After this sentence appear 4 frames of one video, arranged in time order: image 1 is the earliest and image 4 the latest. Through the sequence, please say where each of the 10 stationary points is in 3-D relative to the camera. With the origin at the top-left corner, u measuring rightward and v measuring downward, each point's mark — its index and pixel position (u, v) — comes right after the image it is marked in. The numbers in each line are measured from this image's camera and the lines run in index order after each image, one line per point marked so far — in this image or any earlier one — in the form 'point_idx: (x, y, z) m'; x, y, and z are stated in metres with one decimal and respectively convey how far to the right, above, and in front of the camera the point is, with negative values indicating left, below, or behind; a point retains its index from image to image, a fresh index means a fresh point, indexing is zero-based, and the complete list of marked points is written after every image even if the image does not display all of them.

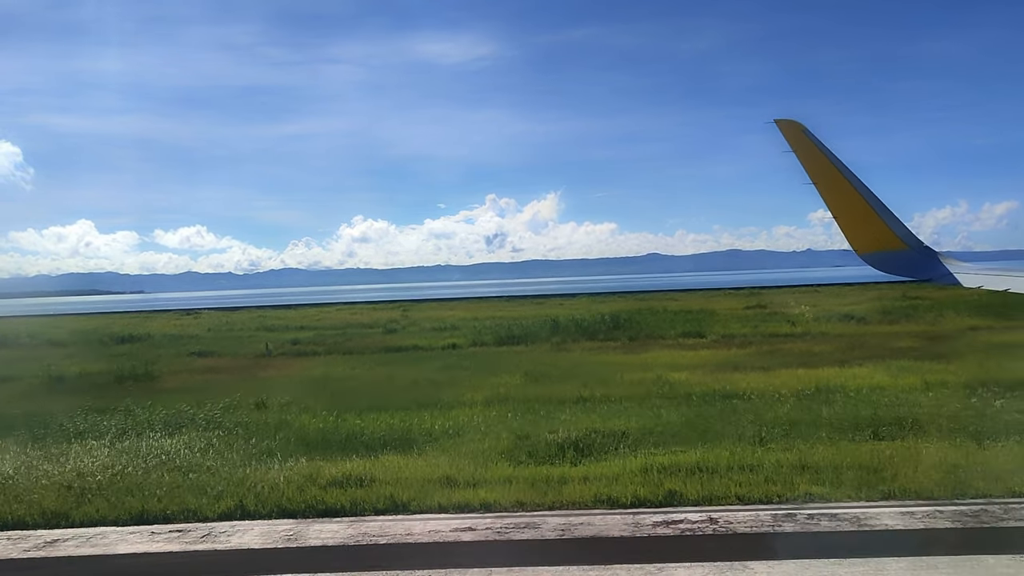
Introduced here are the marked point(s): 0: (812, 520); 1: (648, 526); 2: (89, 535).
0: (+1.8, -1.4, +4.5) m
1: (+0.8, -1.4, +4.6) m
2: (-2.7, -1.6, +4.9) m
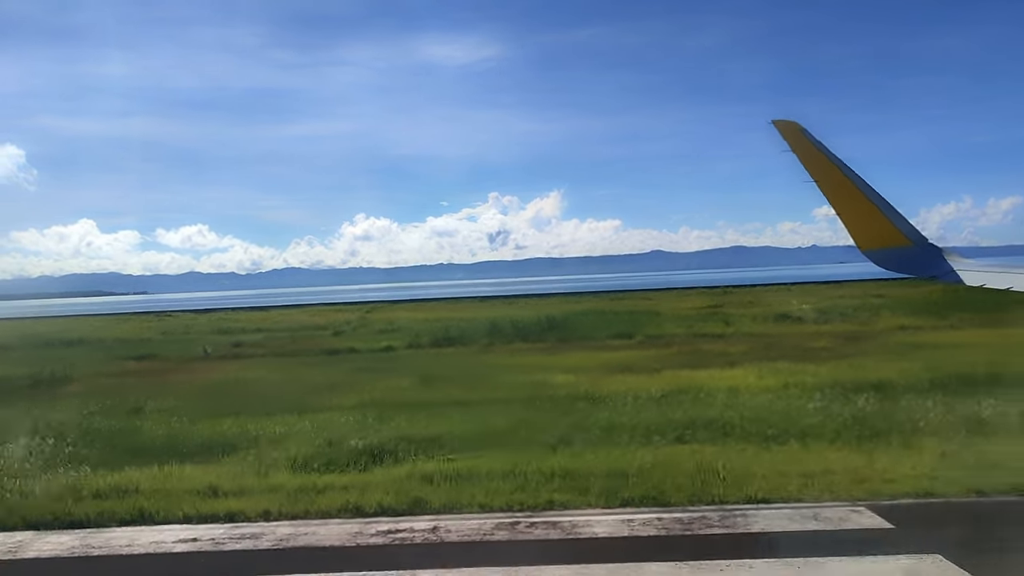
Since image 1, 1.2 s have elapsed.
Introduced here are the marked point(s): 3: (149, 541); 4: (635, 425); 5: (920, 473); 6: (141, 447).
0: (+0.1, -1.5, +4.6) m
1: (-0.9, -1.5, +4.6) m
2: (-4.4, -1.7, +4.8) m
3: (-2.2, -1.6, +4.7) m
4: (+1.2, -1.3, +7.3) m
5: (+2.9, -1.3, +5.3) m
6: (-3.7, -1.6, +7.6) m
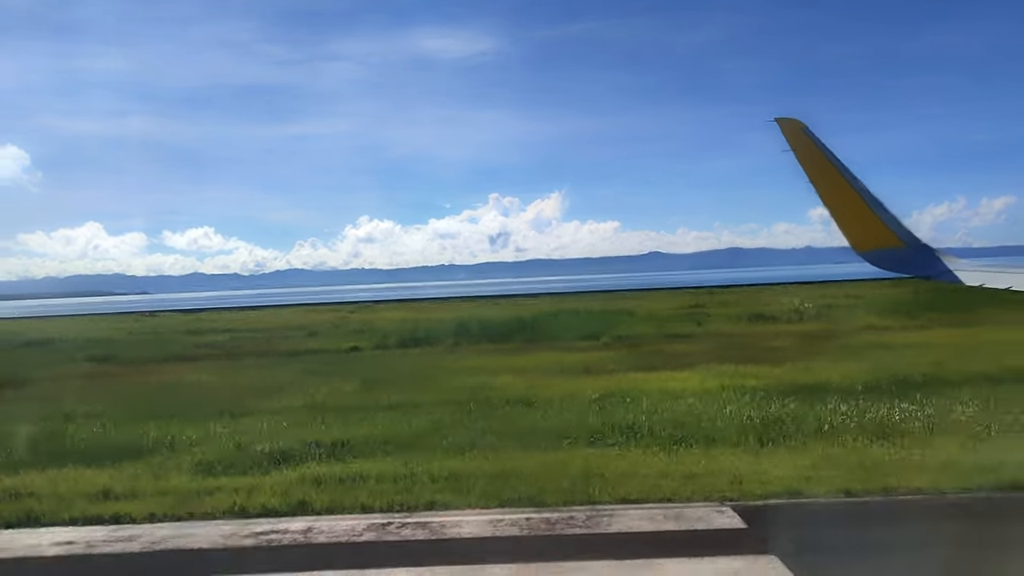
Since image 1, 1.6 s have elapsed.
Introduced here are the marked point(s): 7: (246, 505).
0: (-0.7, -1.5, +4.7) m
1: (-1.7, -1.5, +4.7) m
2: (-5.2, -1.7, +4.9) m
3: (-3.0, -1.6, +4.7) m
4: (+0.4, -1.4, +7.4) m
5: (+2.0, -1.3, +5.4) m
6: (-4.5, -1.6, +7.6) m
7: (-1.8, -1.5, +5.2) m
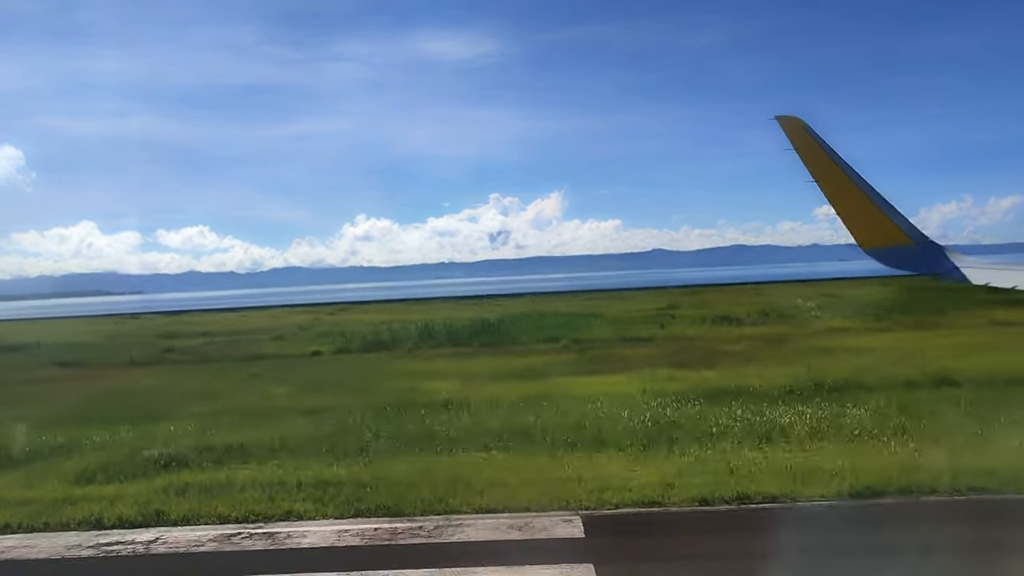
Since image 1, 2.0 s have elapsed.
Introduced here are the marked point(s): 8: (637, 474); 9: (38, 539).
0: (-1.6, -1.5, +4.7) m
1: (-2.6, -1.6, +4.6) m
2: (-6.2, -1.8, +4.8) m
3: (-4.0, -1.7, +4.7) m
4: (-0.6, -1.4, +7.4) m
5: (+1.1, -1.4, +5.4) m
6: (-5.5, -1.7, +7.6) m
7: (-2.8, -1.6, +5.2) m
8: (+1.0, -1.4, +5.7) m
9: (-3.0, -1.6, +4.8) m
